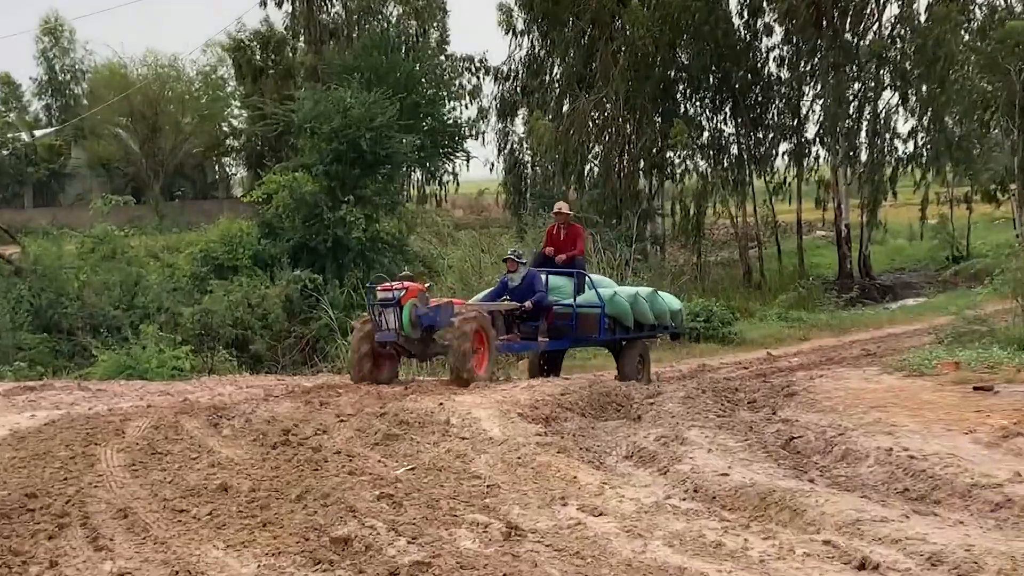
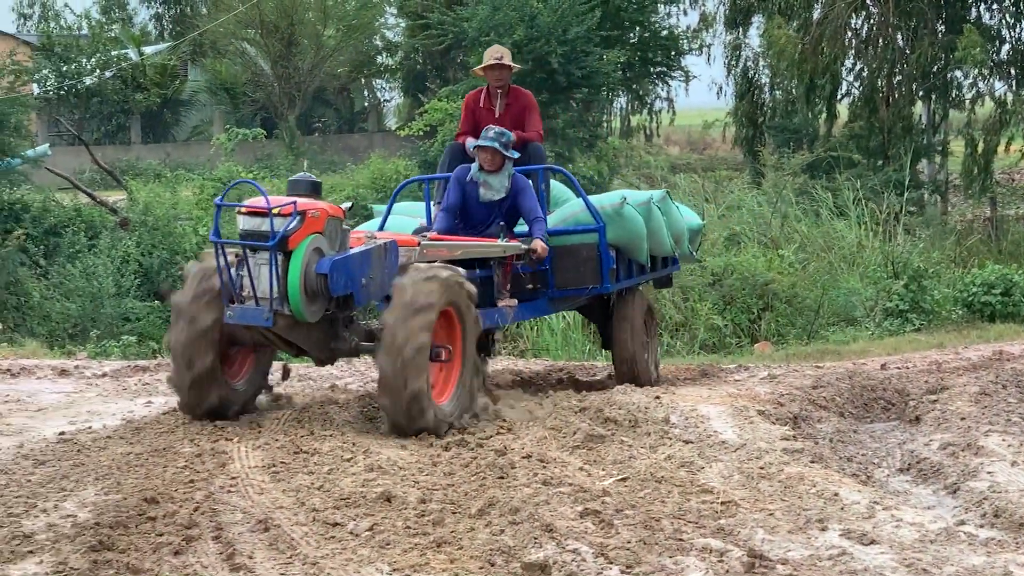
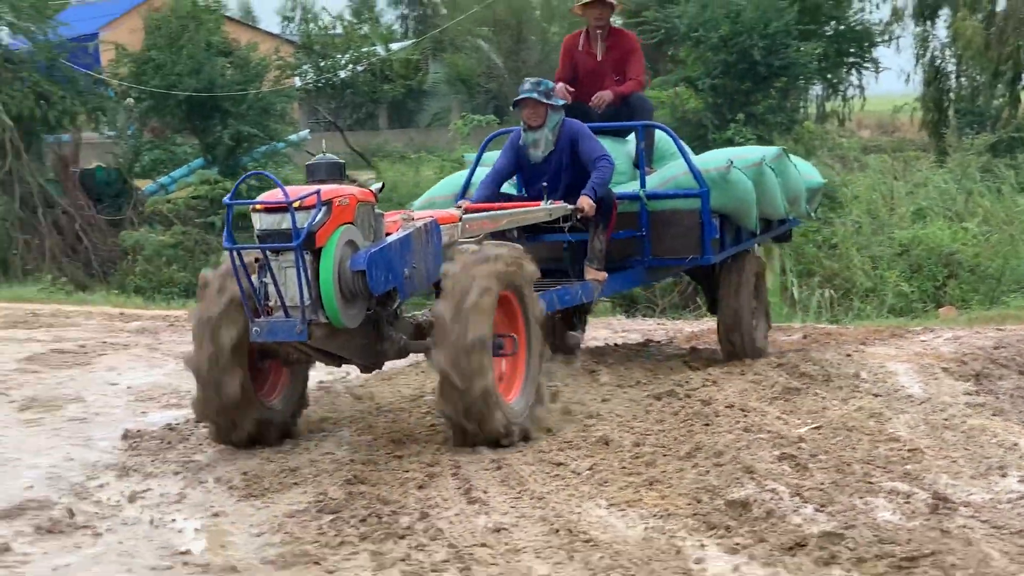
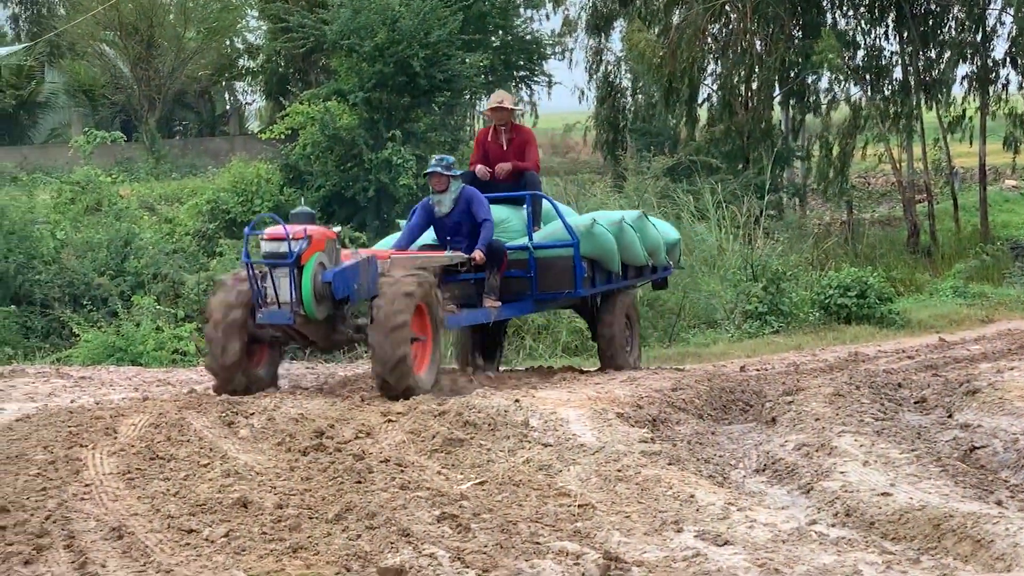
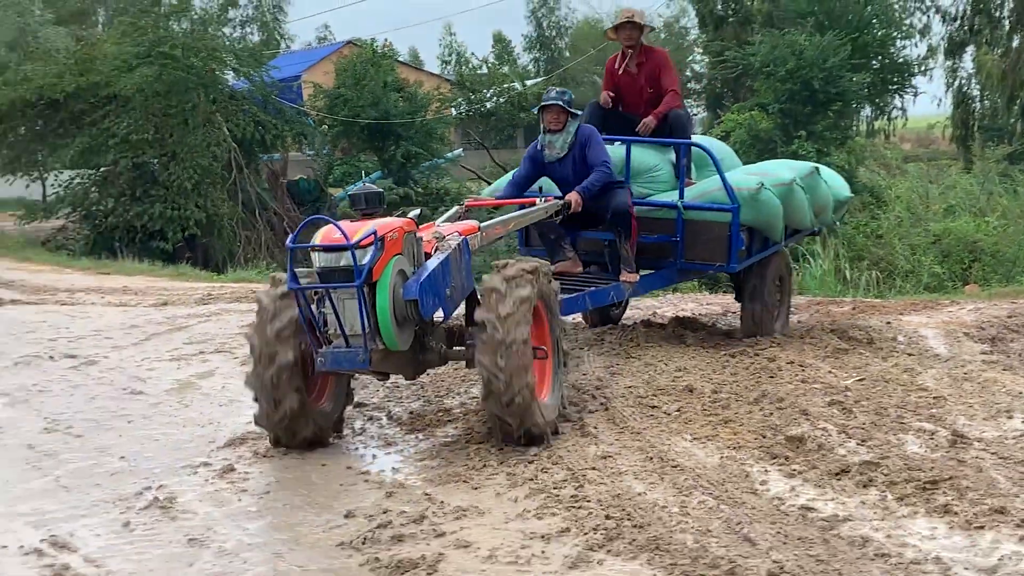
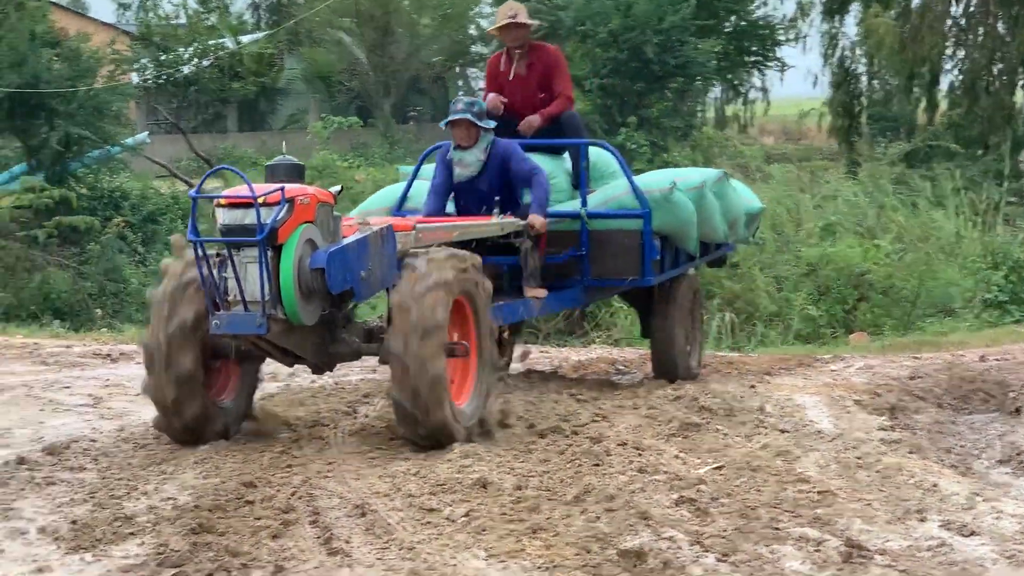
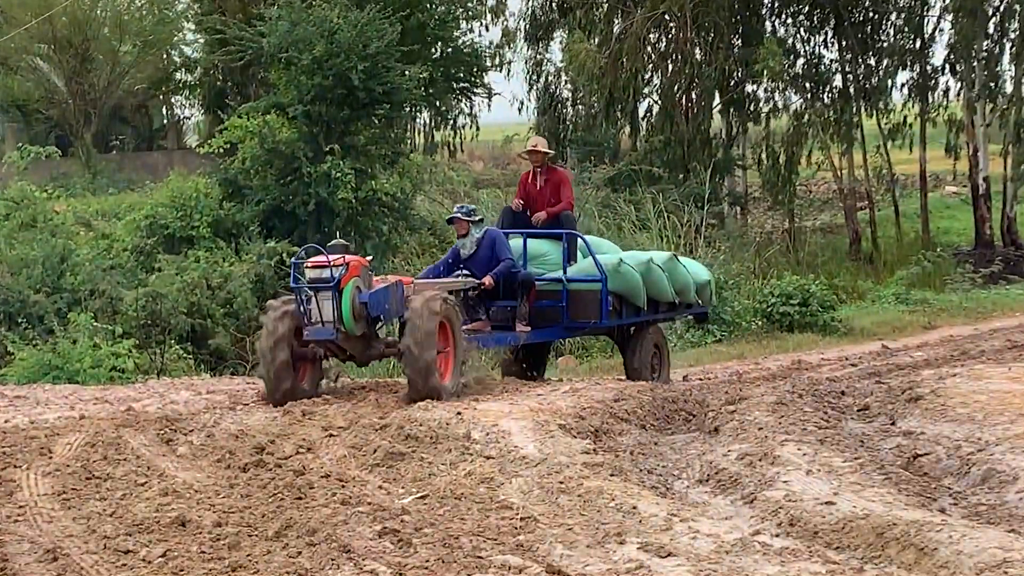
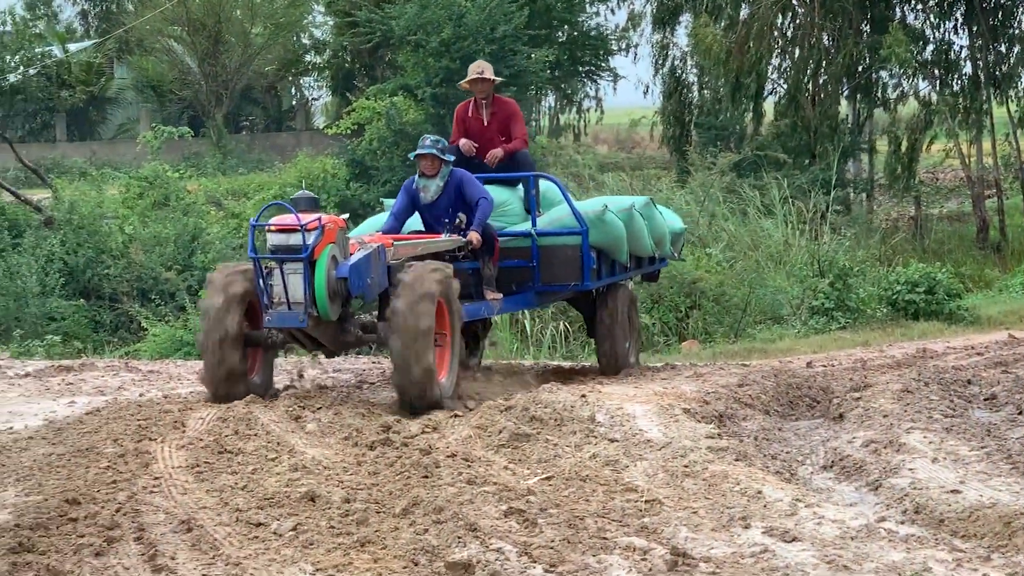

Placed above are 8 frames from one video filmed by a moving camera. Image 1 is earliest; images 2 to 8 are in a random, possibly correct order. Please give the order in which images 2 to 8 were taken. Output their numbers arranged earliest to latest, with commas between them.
7, 4, 8, 2, 6, 3, 5
